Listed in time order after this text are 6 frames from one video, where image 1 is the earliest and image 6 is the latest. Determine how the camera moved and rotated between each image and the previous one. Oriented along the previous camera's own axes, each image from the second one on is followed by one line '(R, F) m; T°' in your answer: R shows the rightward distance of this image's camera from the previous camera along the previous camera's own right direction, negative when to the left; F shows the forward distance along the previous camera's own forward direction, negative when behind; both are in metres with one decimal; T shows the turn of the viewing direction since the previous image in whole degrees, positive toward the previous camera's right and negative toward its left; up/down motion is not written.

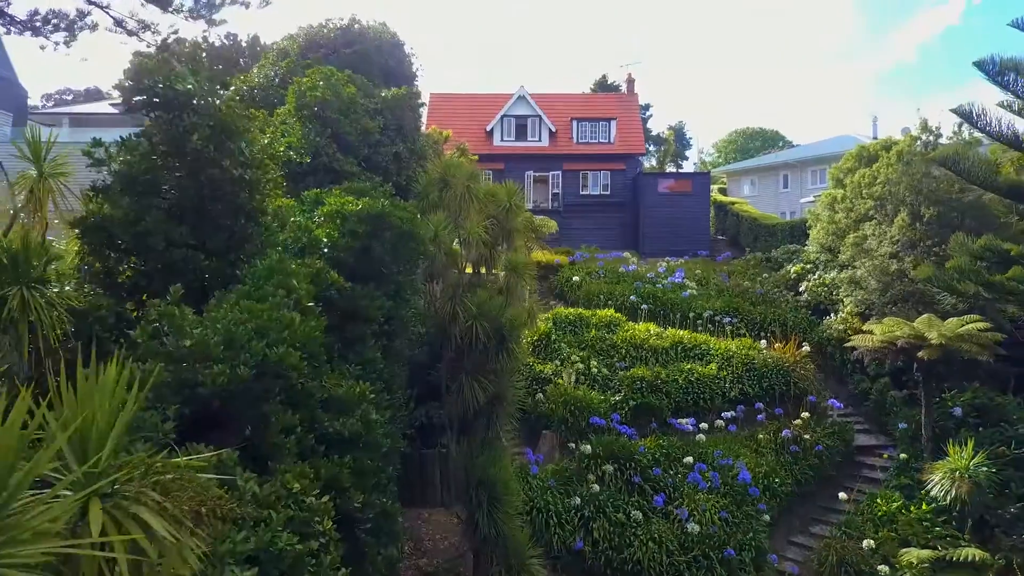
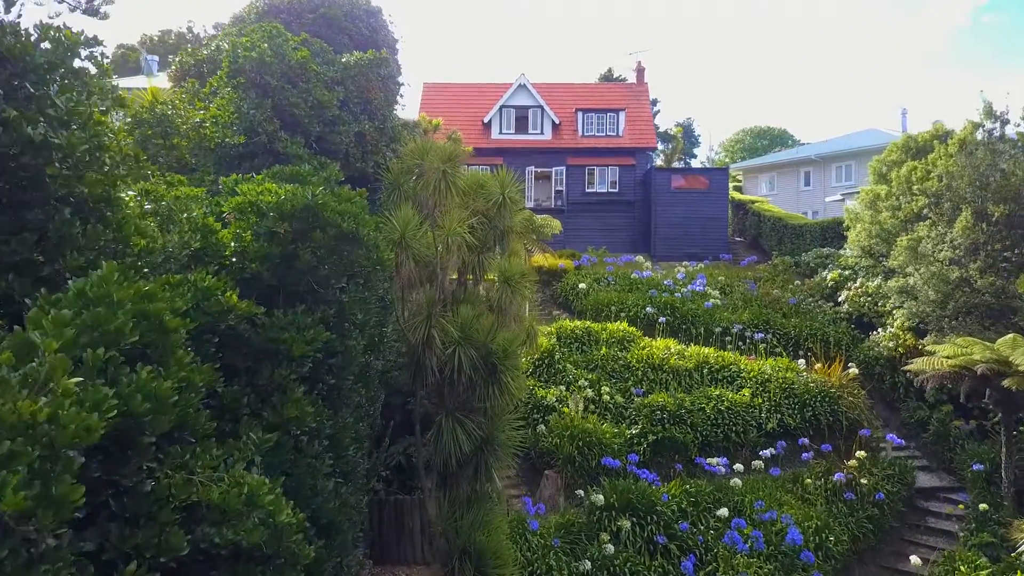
(0.0, +1.8) m; 0°
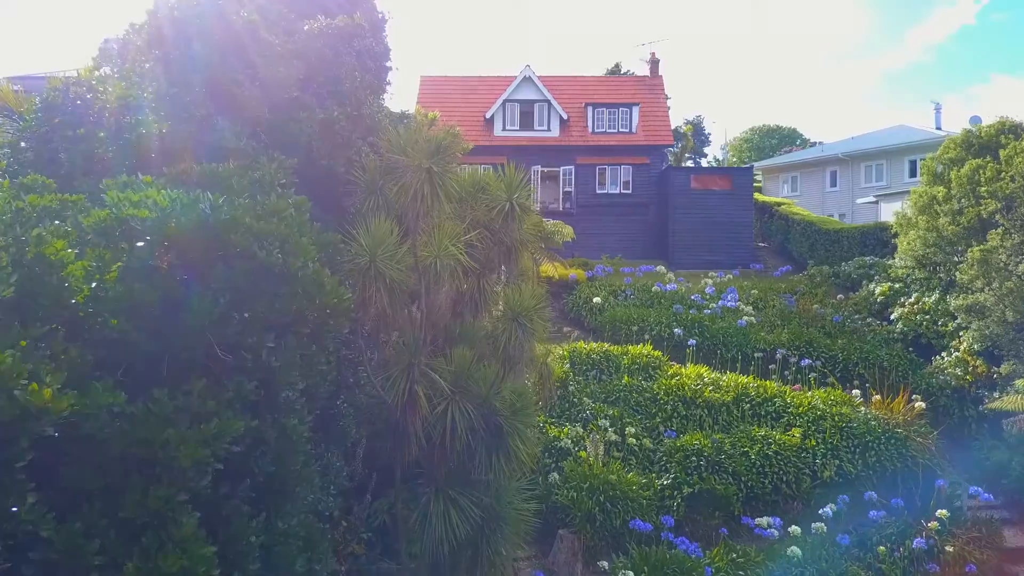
(0.0, +1.6) m; 0°
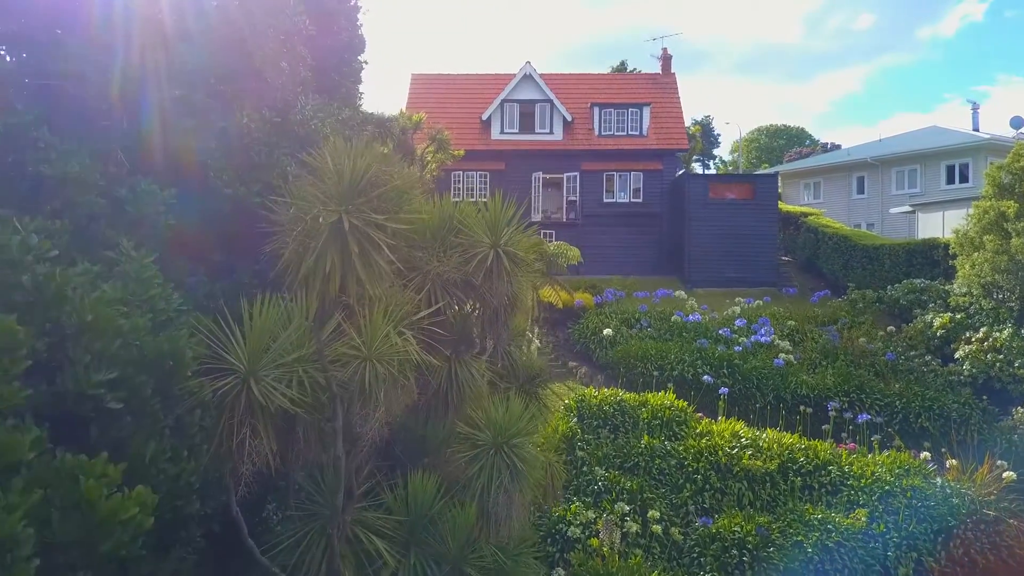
(0.0, +1.7) m; 0°
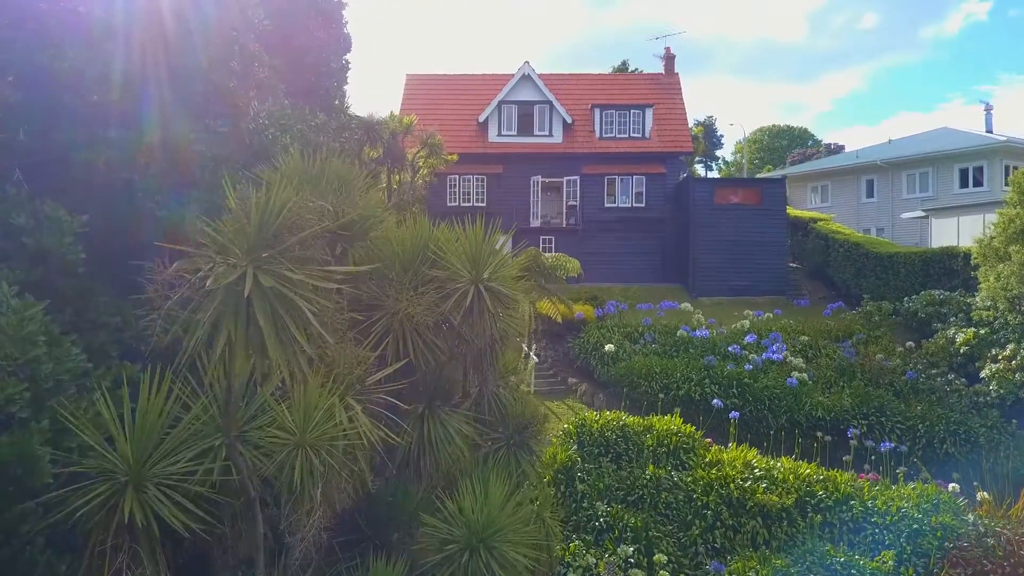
(0.0, +0.6) m; 0°
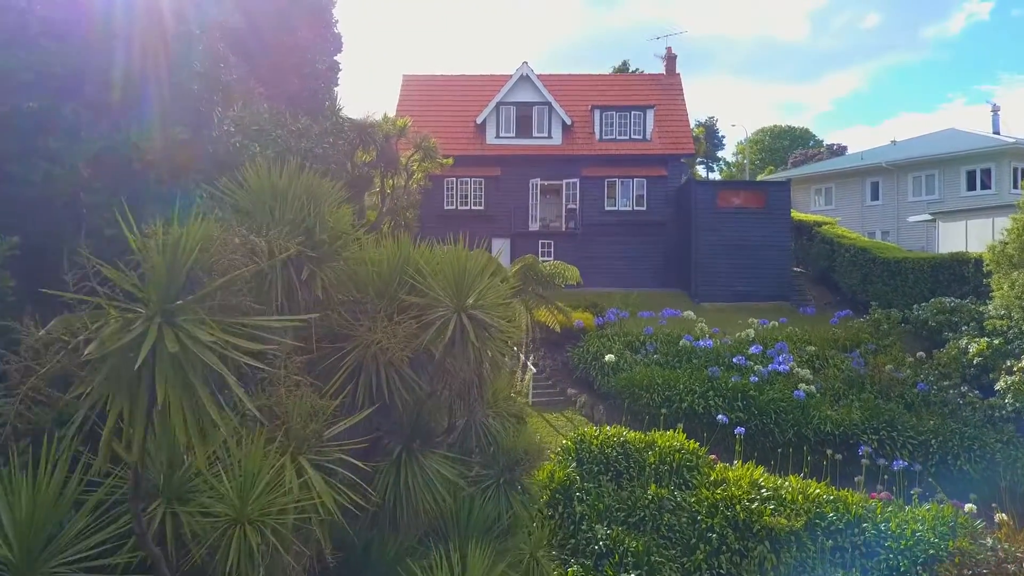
(0.0, +0.3) m; 0°
